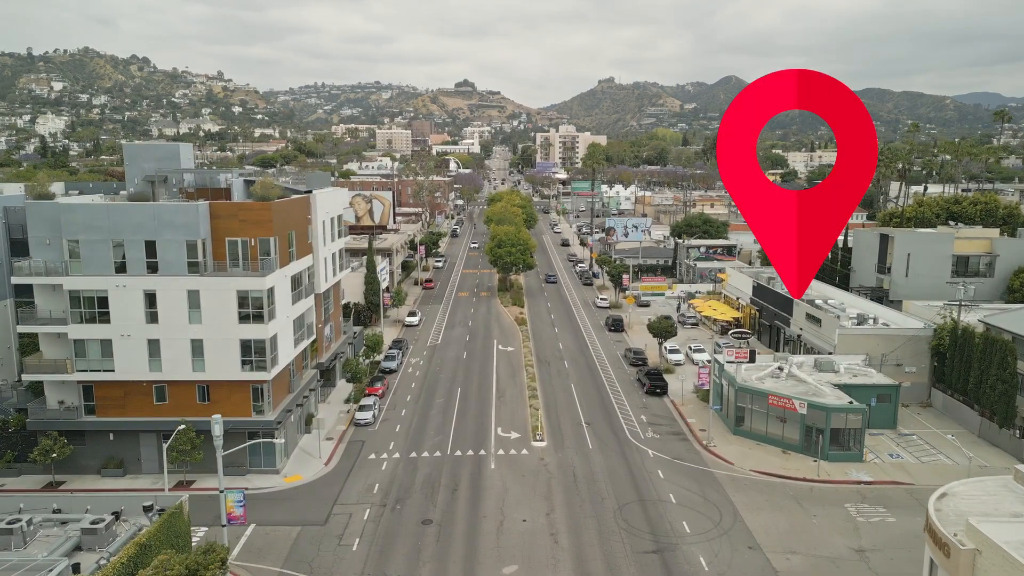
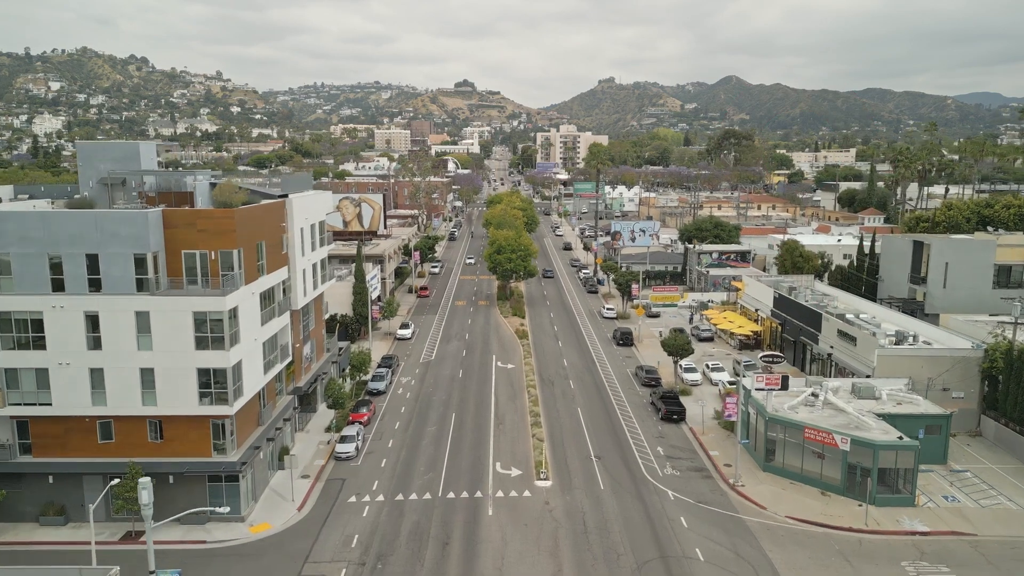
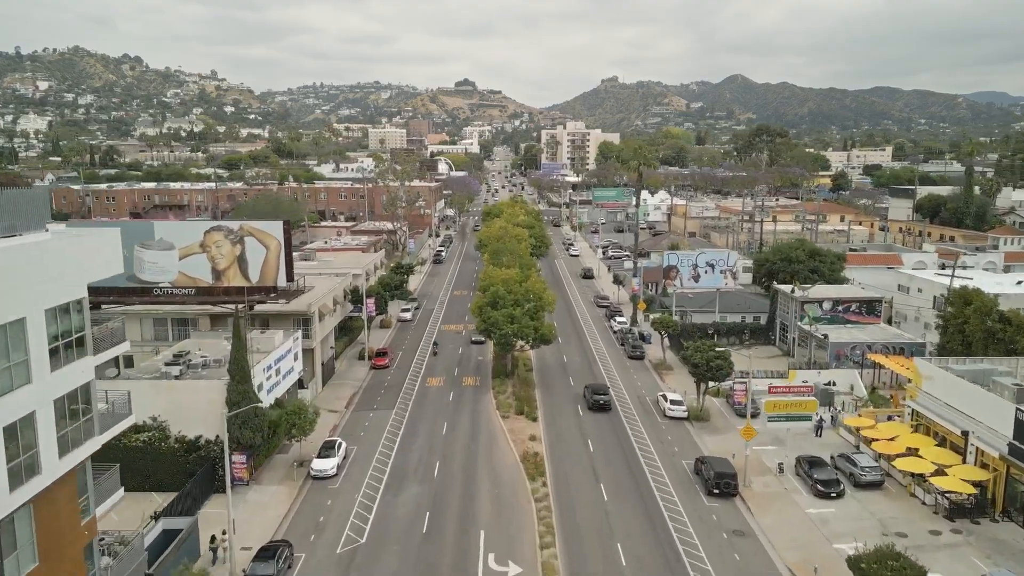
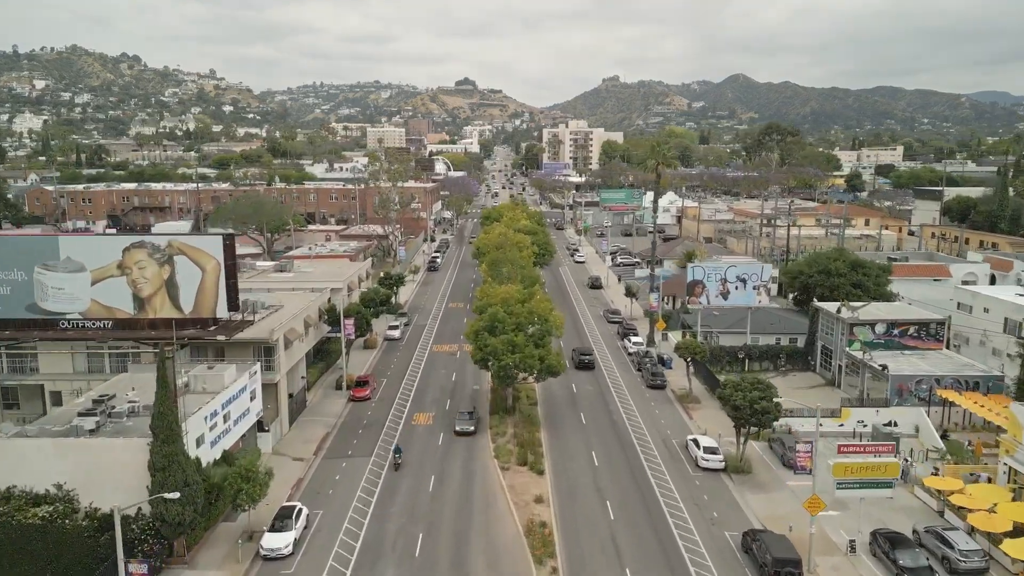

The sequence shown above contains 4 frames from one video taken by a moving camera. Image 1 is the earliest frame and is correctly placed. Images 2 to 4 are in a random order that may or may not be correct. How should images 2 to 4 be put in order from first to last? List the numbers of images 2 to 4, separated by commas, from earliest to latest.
2, 3, 4
